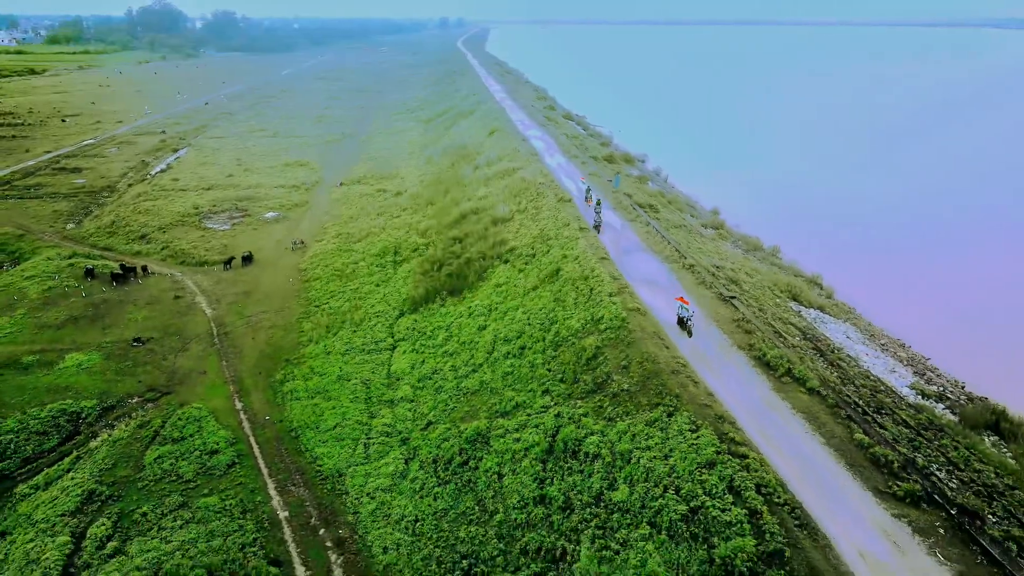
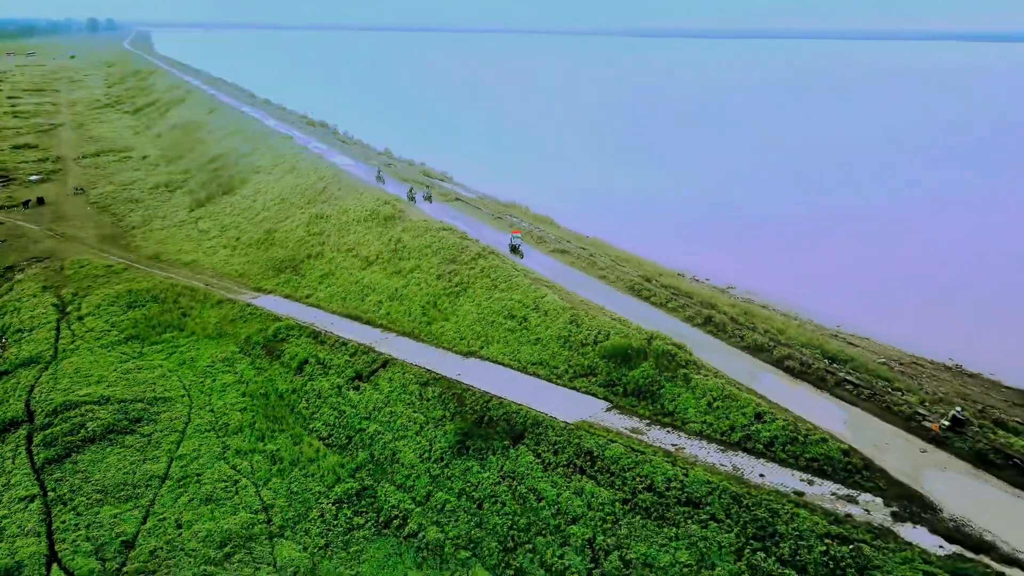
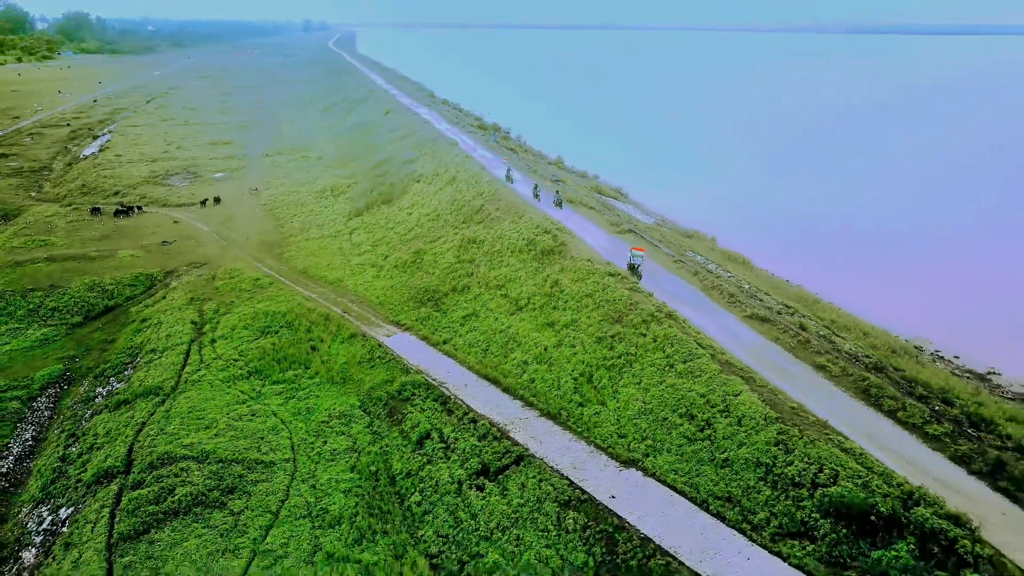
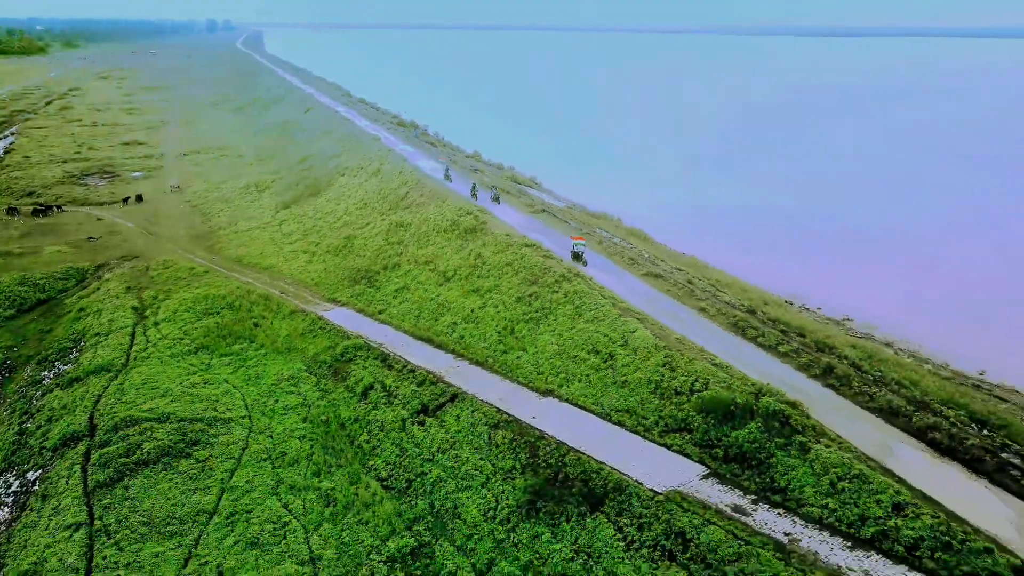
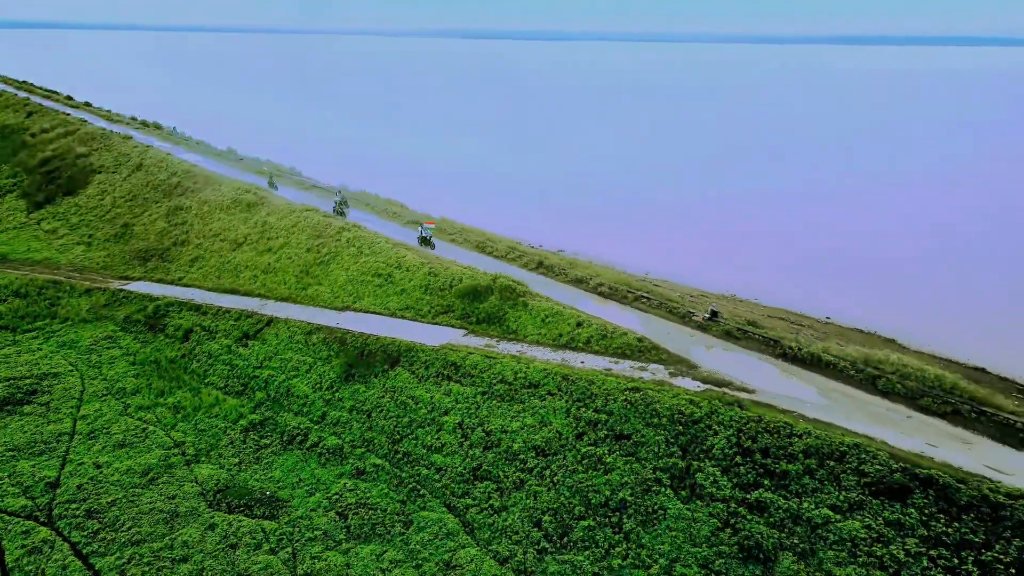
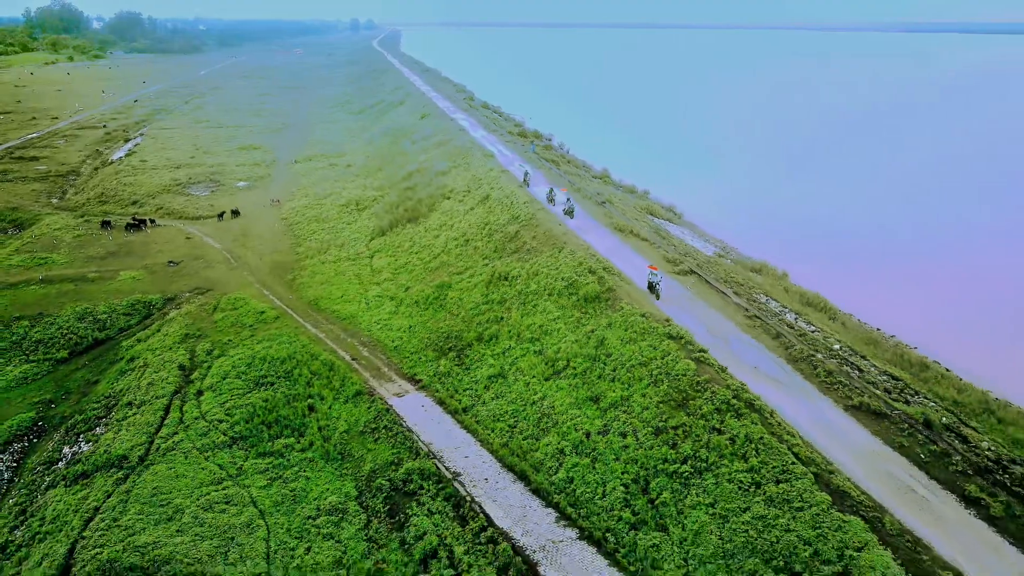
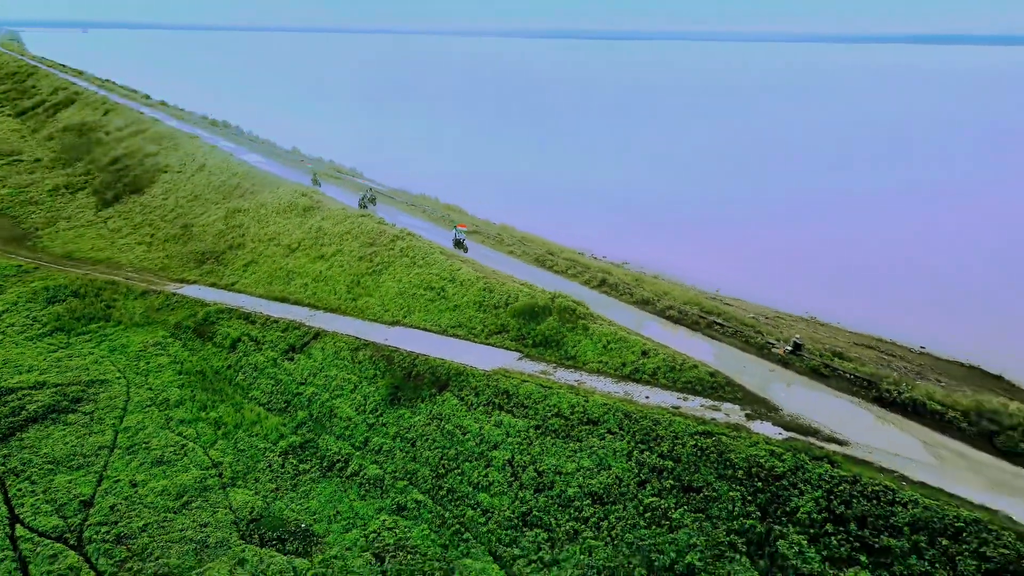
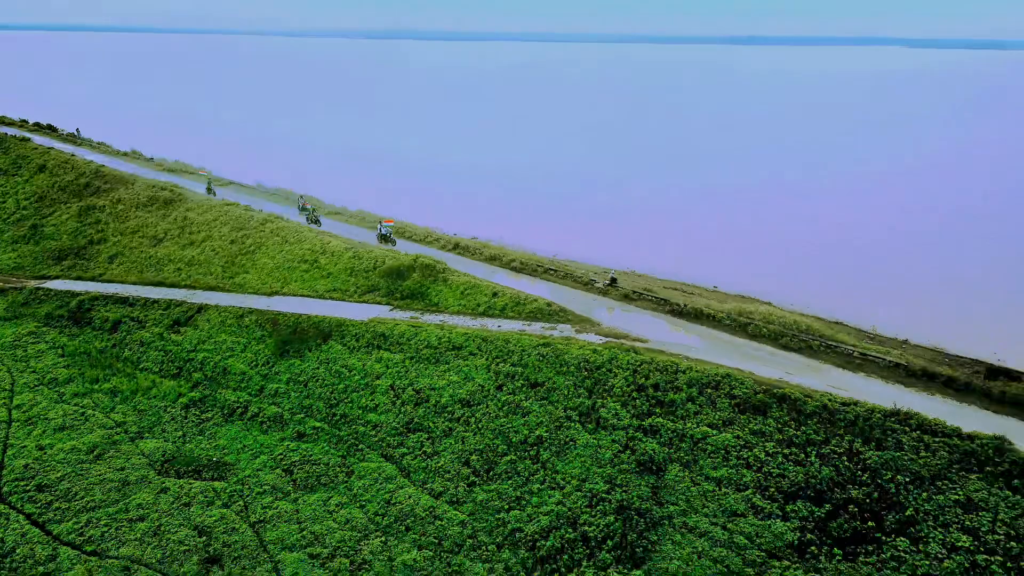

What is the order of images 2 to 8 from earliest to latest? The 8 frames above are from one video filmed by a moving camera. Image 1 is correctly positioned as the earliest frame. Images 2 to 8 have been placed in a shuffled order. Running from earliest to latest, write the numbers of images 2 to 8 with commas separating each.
6, 3, 4, 2, 7, 5, 8
